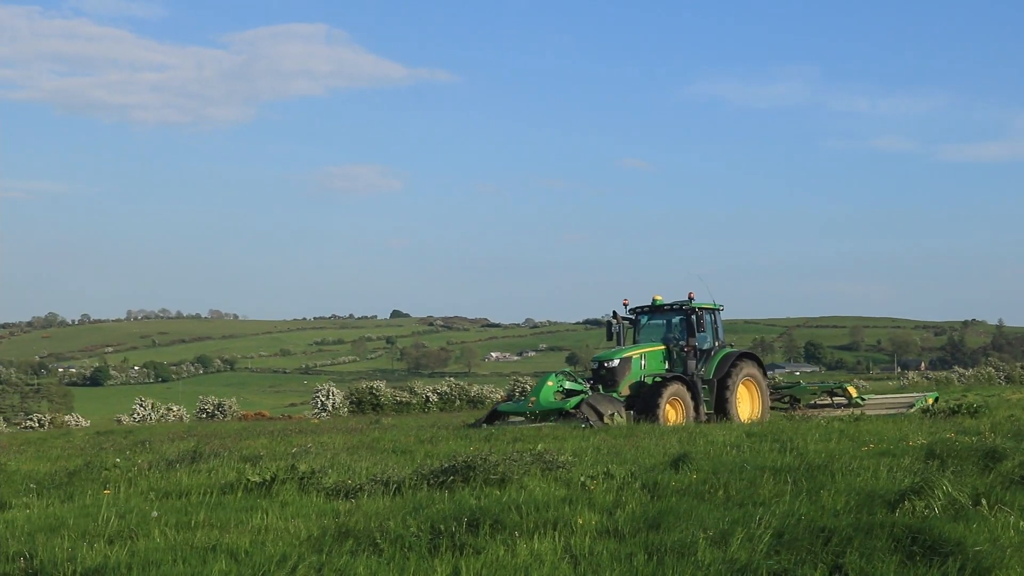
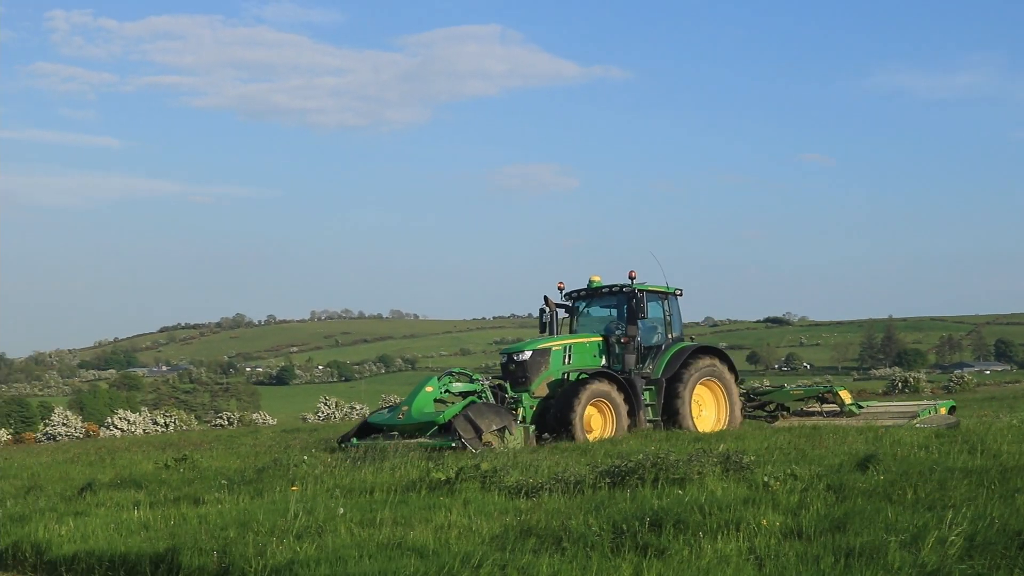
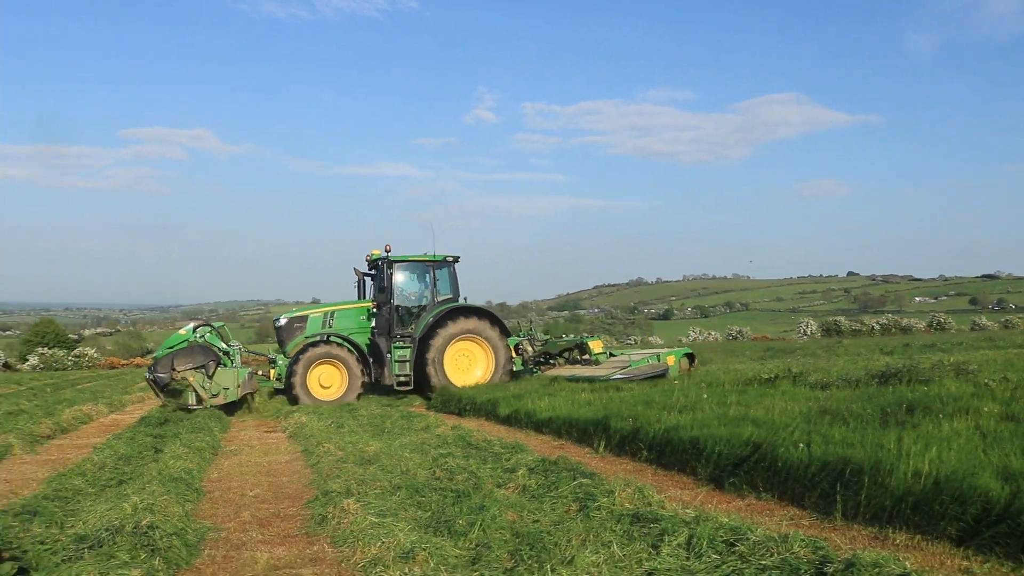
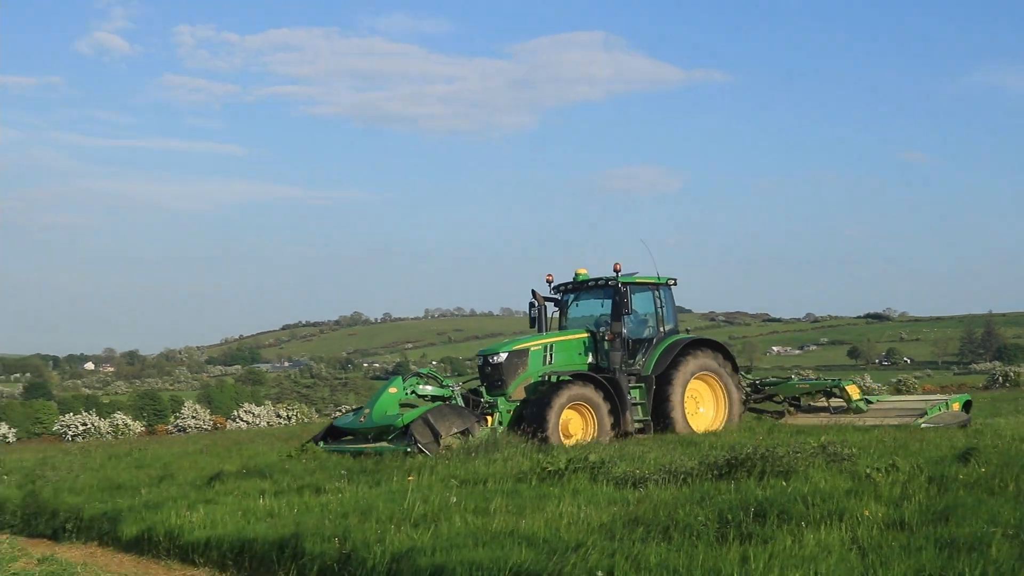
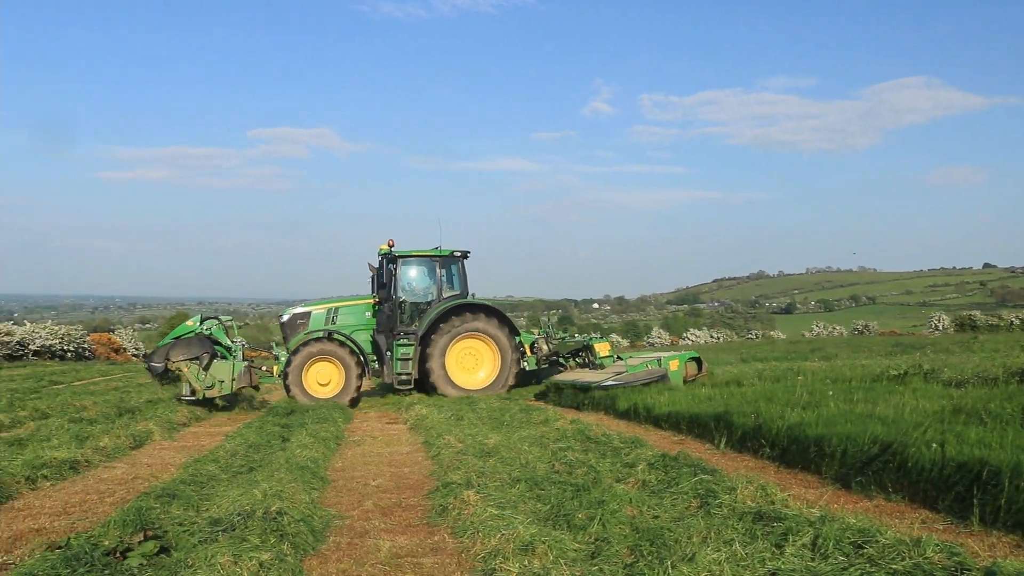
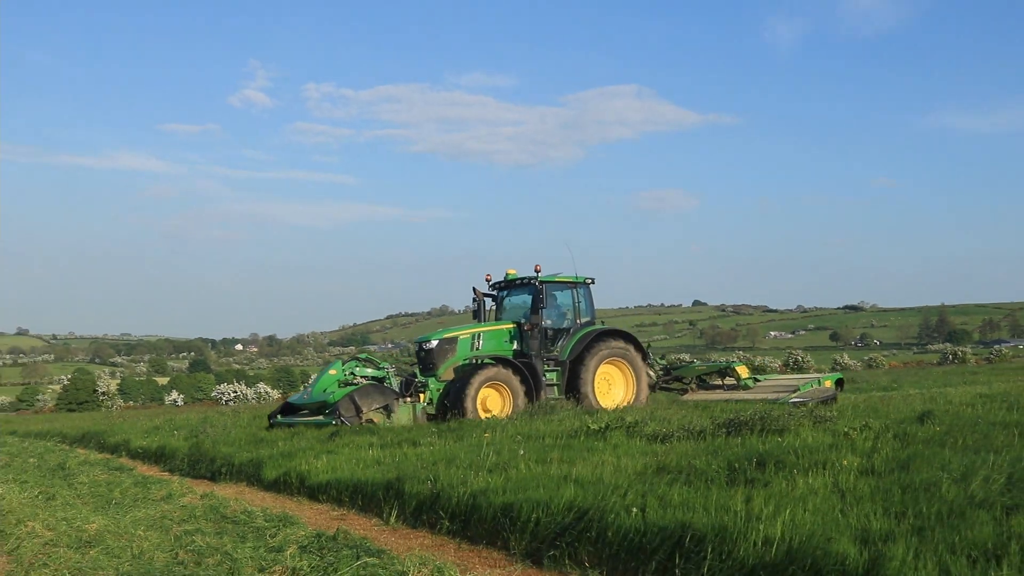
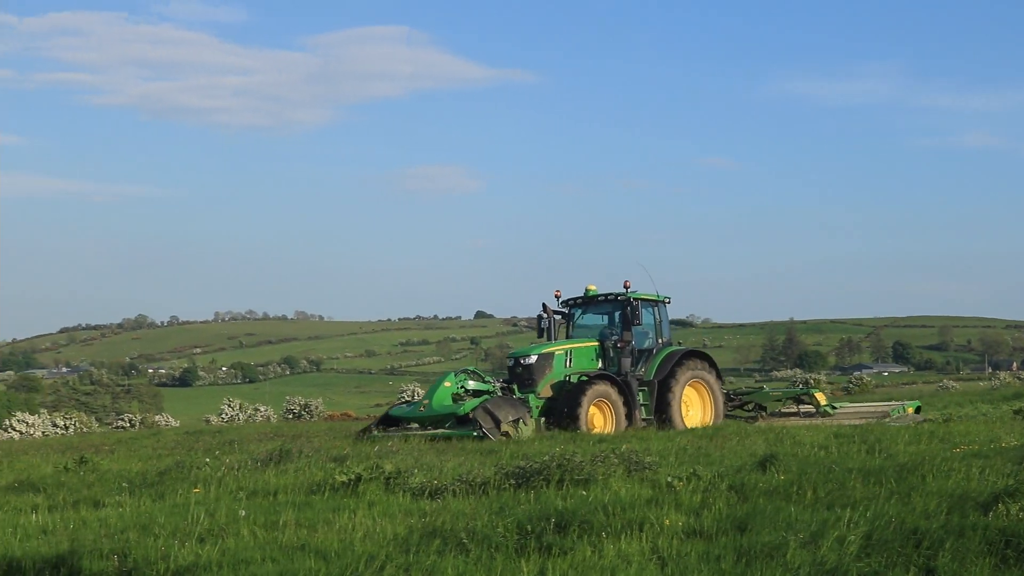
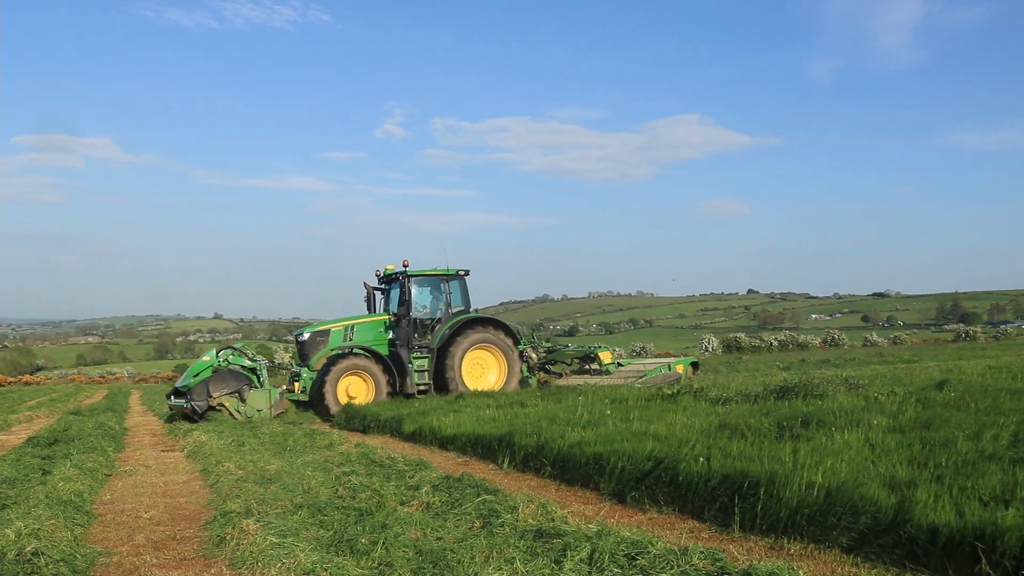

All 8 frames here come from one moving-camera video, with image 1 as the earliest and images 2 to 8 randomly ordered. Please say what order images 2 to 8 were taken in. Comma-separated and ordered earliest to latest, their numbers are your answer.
7, 2, 4, 6, 8, 3, 5
